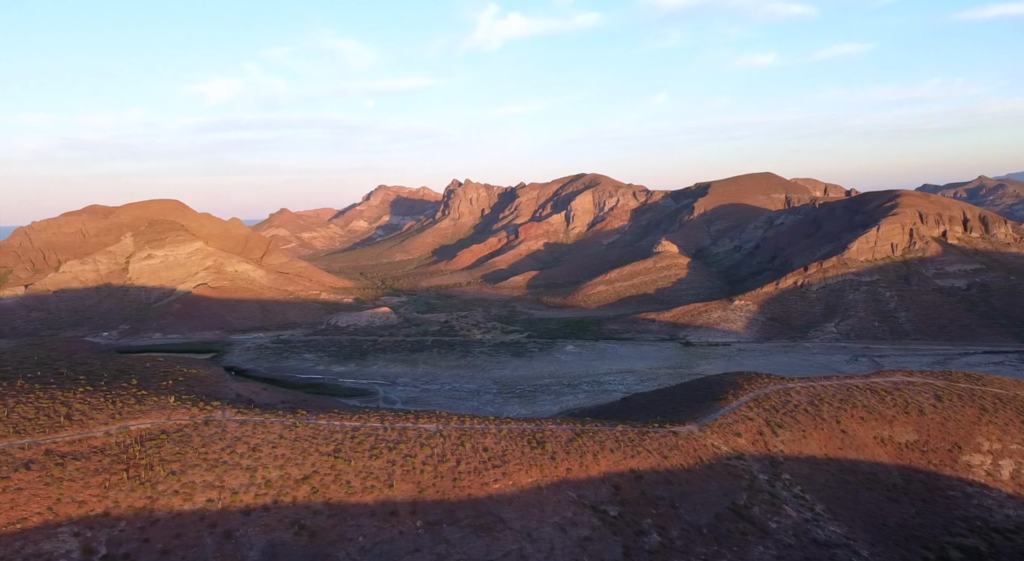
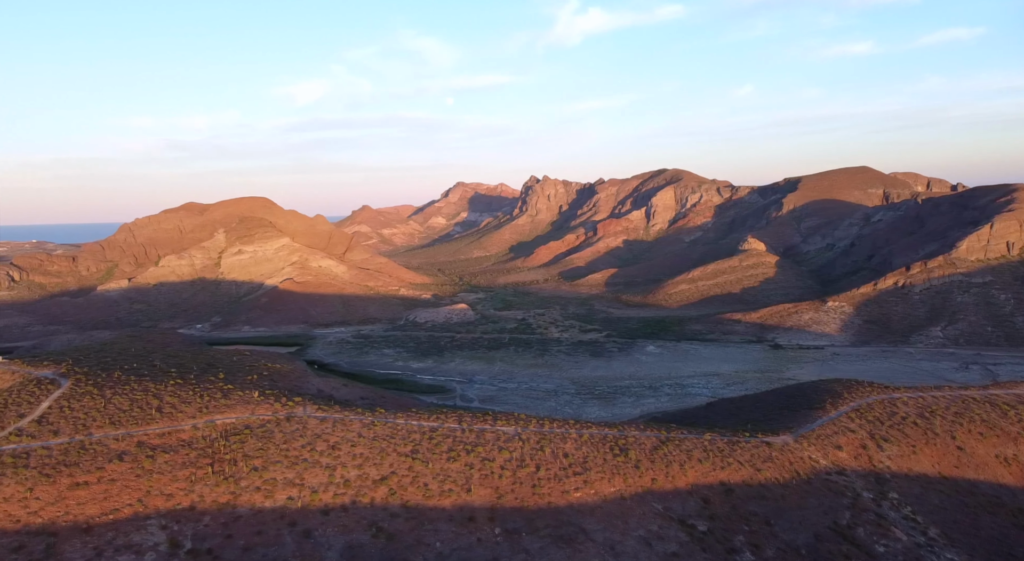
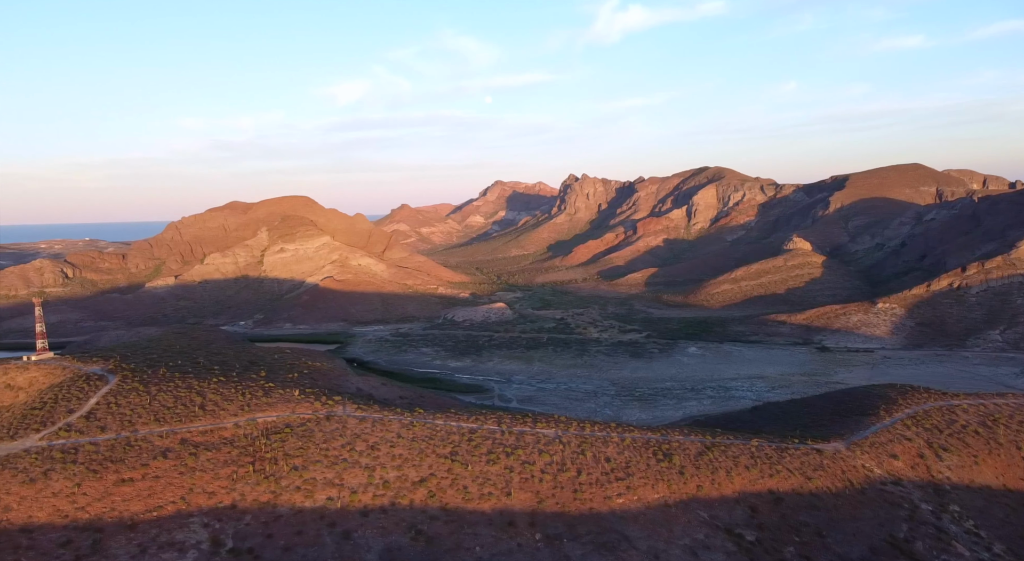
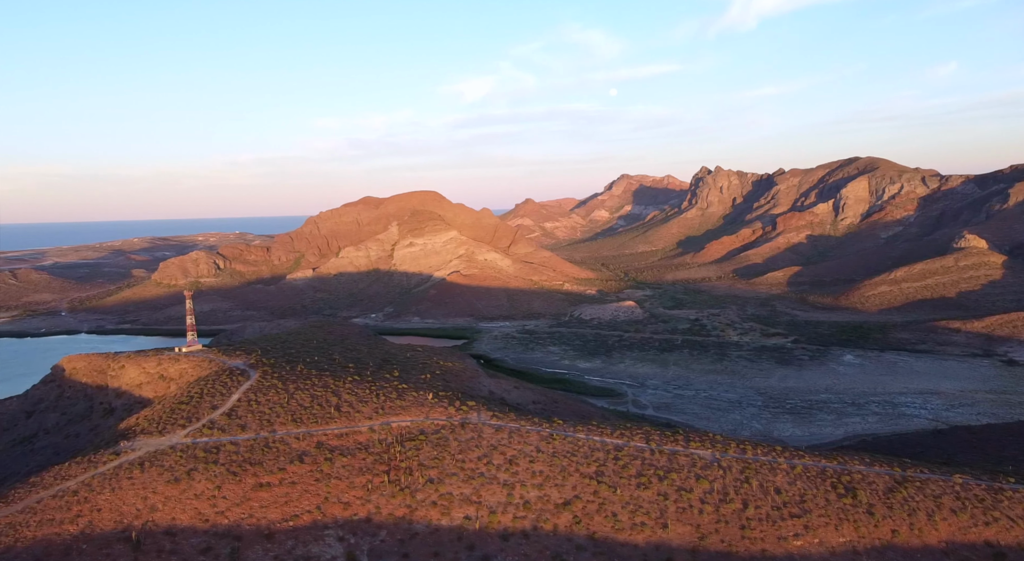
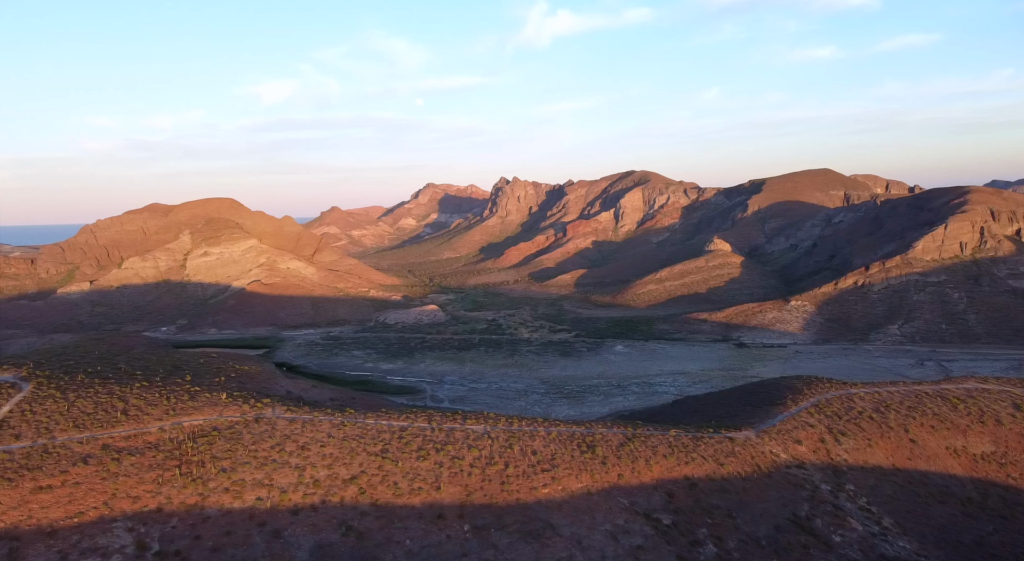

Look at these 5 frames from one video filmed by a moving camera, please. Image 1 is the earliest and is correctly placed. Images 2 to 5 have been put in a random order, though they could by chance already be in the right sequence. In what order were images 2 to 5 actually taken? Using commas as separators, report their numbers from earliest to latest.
5, 2, 3, 4
